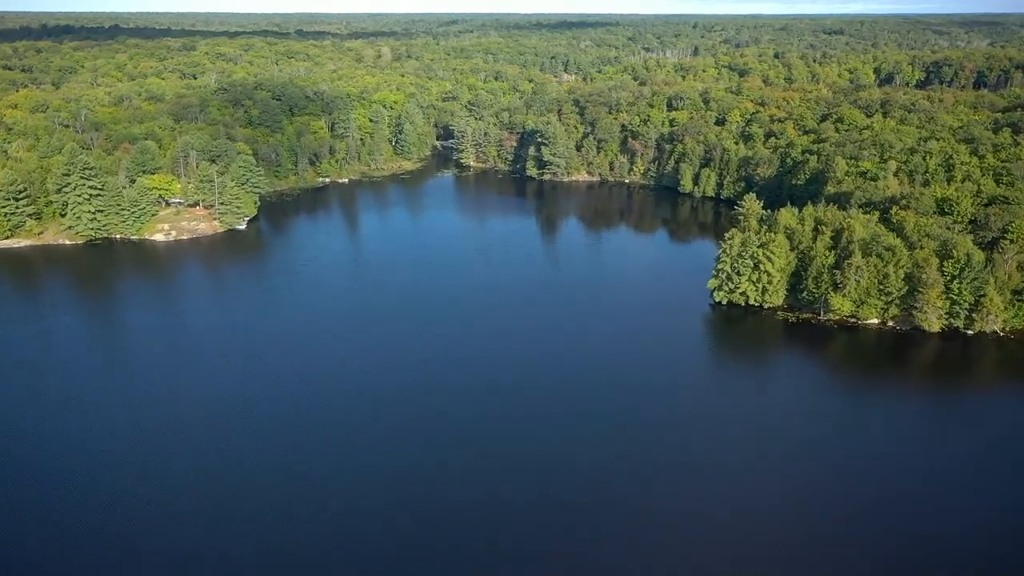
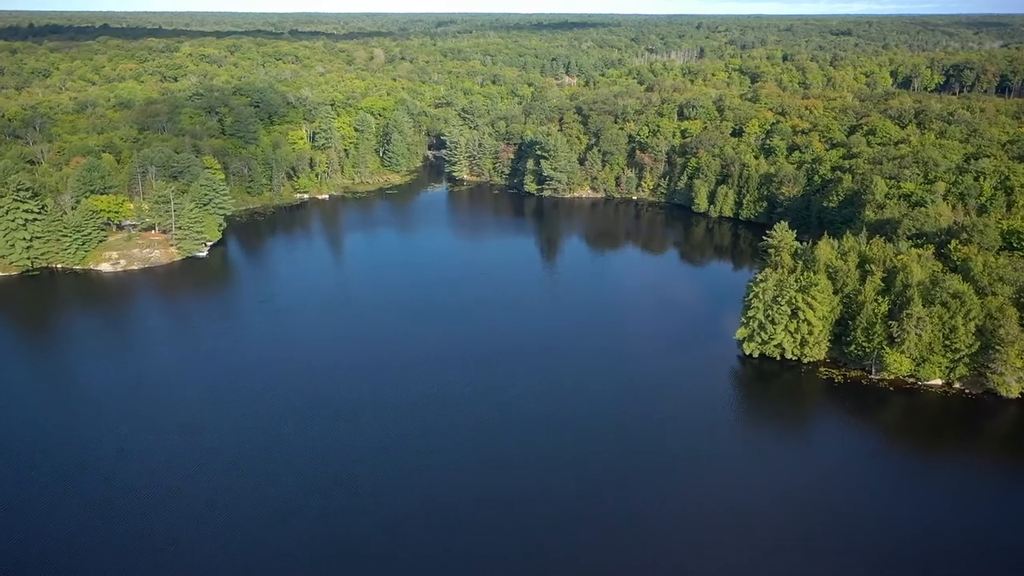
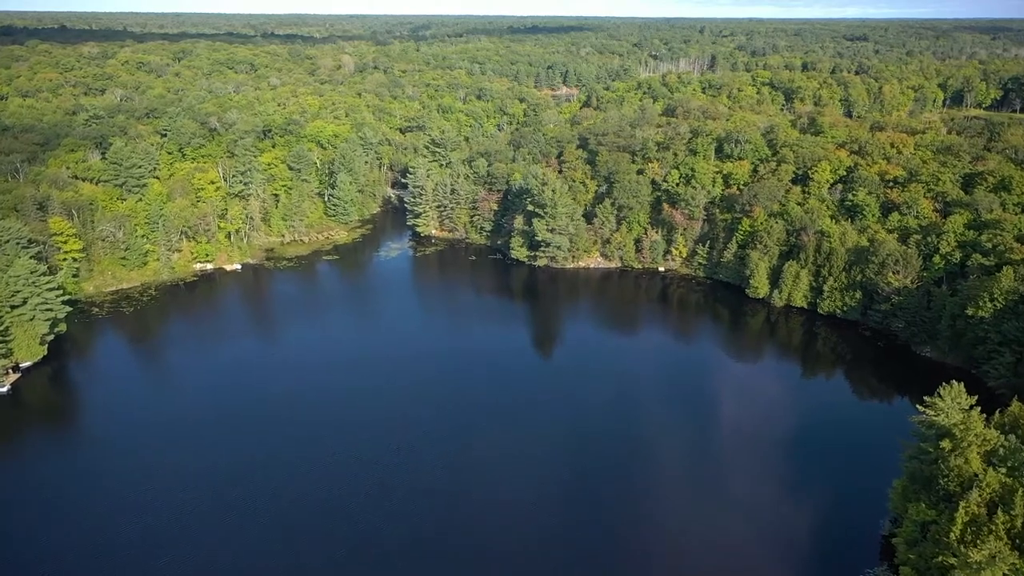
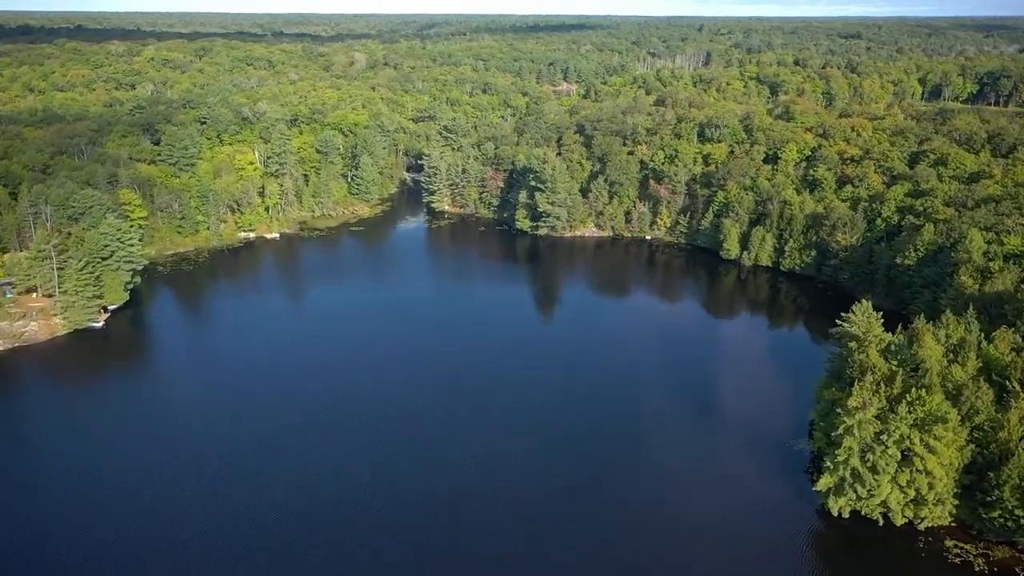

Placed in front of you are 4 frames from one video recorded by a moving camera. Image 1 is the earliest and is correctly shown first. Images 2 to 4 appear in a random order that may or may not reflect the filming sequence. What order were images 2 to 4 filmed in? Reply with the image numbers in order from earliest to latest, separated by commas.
2, 4, 3
